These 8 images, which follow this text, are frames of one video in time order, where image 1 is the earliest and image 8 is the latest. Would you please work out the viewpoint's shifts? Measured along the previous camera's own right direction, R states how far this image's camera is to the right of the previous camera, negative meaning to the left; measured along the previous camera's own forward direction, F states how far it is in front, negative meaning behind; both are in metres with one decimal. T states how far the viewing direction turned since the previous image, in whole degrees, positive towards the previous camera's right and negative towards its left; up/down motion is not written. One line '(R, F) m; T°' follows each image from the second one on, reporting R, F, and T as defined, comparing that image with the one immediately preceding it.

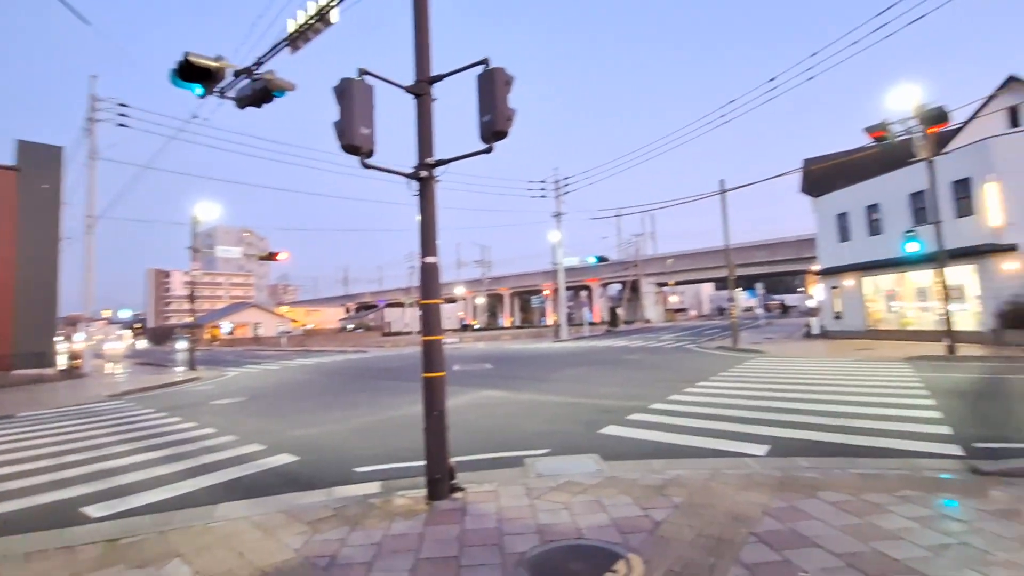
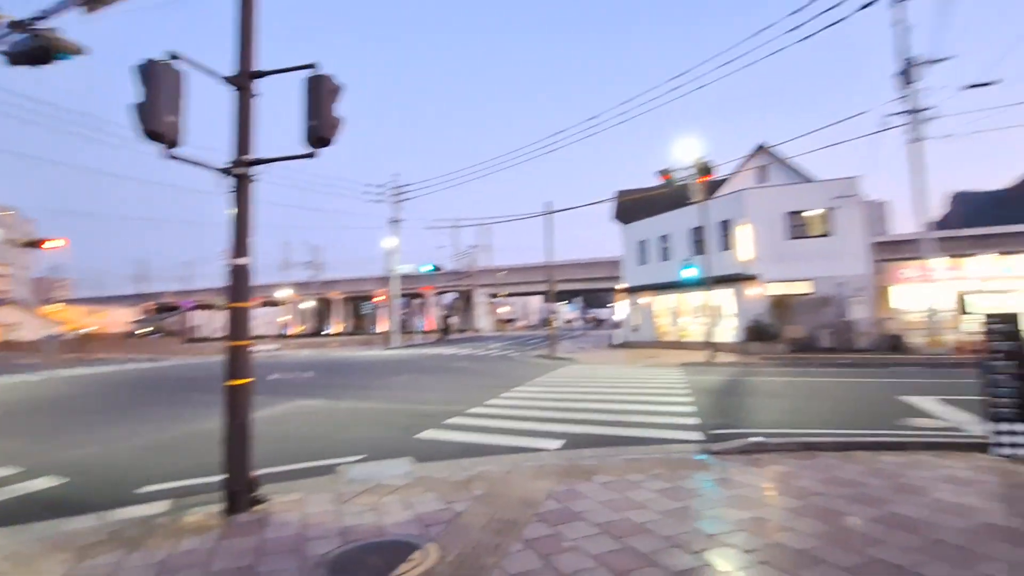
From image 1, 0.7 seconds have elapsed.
(+0.2, -0.4) m; +18°
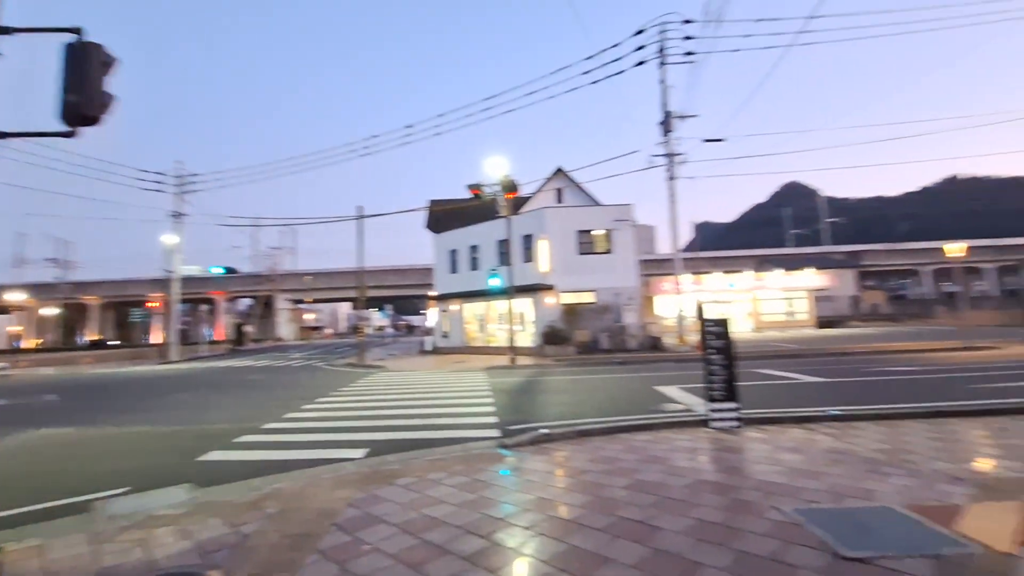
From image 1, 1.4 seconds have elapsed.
(+0.1, -0.3) m; +20°
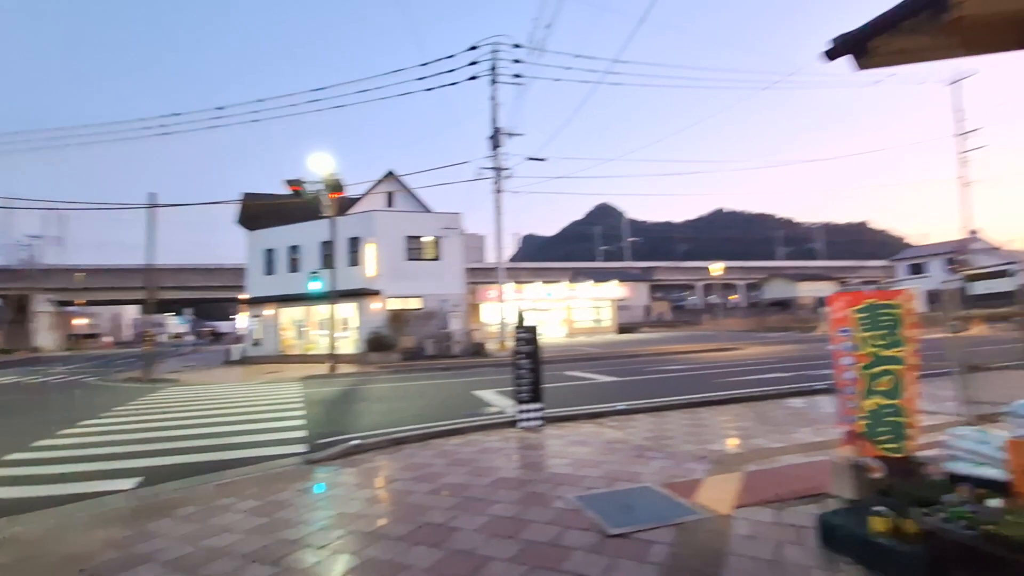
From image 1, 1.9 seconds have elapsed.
(+0.2, -0.1) m; +18°
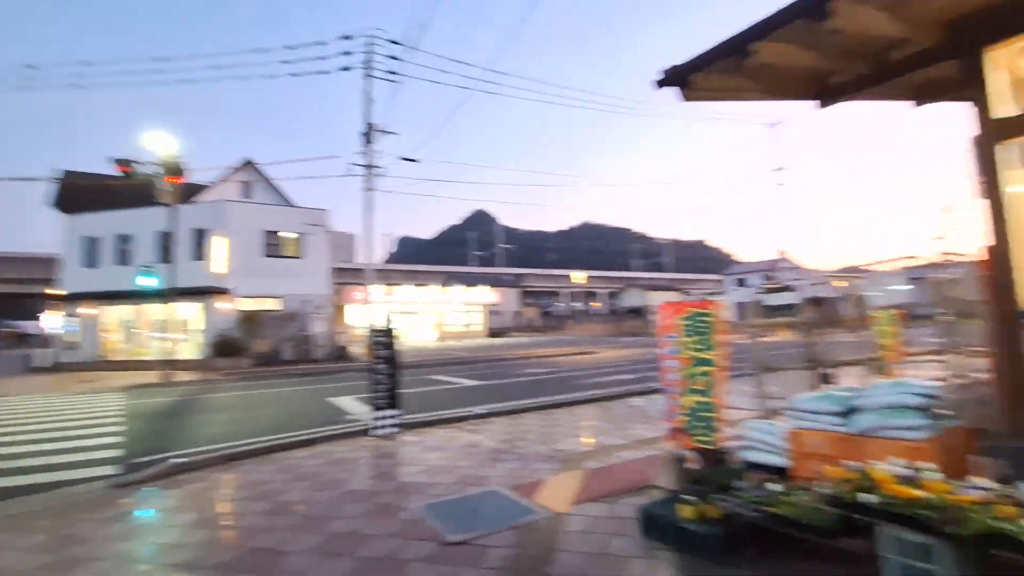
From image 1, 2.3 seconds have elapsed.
(+0.2, +0.1) m; +14°
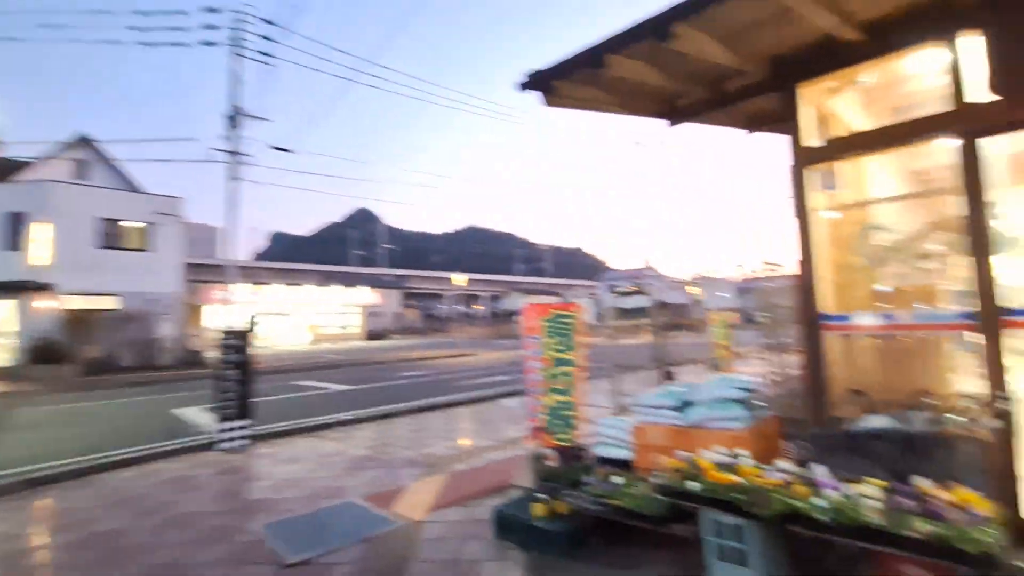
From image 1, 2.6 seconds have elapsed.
(+0.2, +0.1) m; +13°
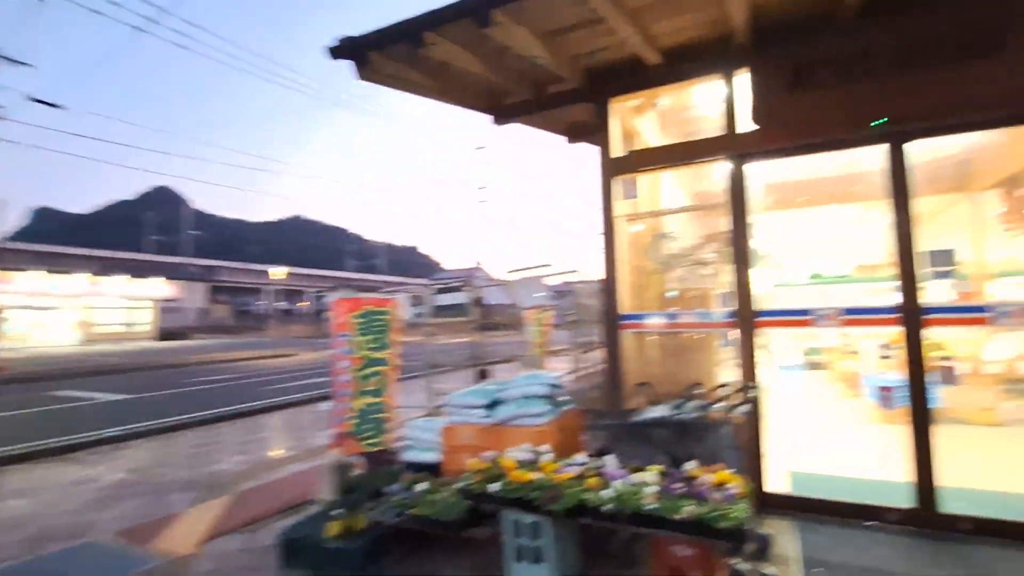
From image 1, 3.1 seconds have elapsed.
(+0.2, +0.2) m; +18°
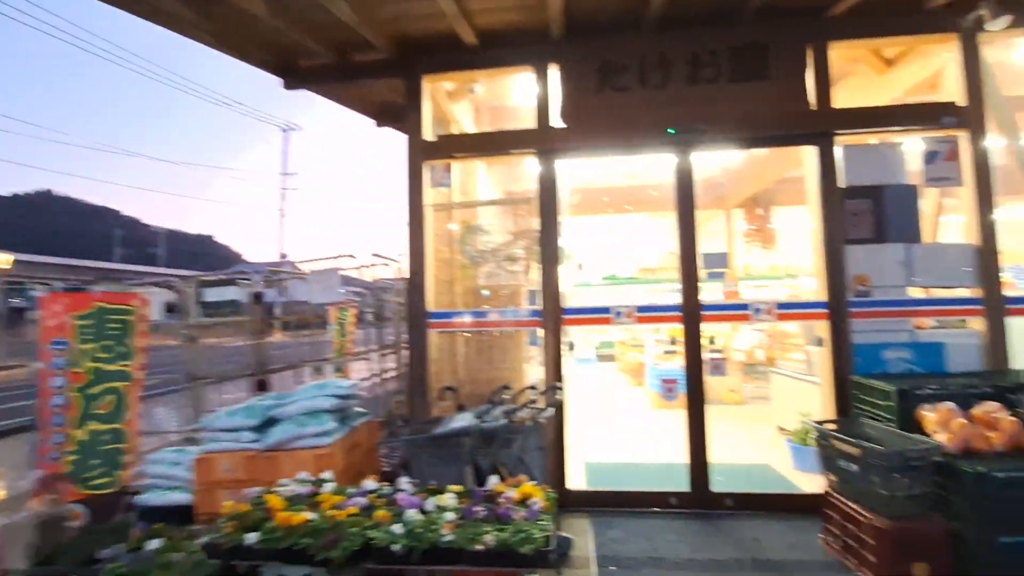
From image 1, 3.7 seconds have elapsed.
(+0.2, +0.4) m; +20°
